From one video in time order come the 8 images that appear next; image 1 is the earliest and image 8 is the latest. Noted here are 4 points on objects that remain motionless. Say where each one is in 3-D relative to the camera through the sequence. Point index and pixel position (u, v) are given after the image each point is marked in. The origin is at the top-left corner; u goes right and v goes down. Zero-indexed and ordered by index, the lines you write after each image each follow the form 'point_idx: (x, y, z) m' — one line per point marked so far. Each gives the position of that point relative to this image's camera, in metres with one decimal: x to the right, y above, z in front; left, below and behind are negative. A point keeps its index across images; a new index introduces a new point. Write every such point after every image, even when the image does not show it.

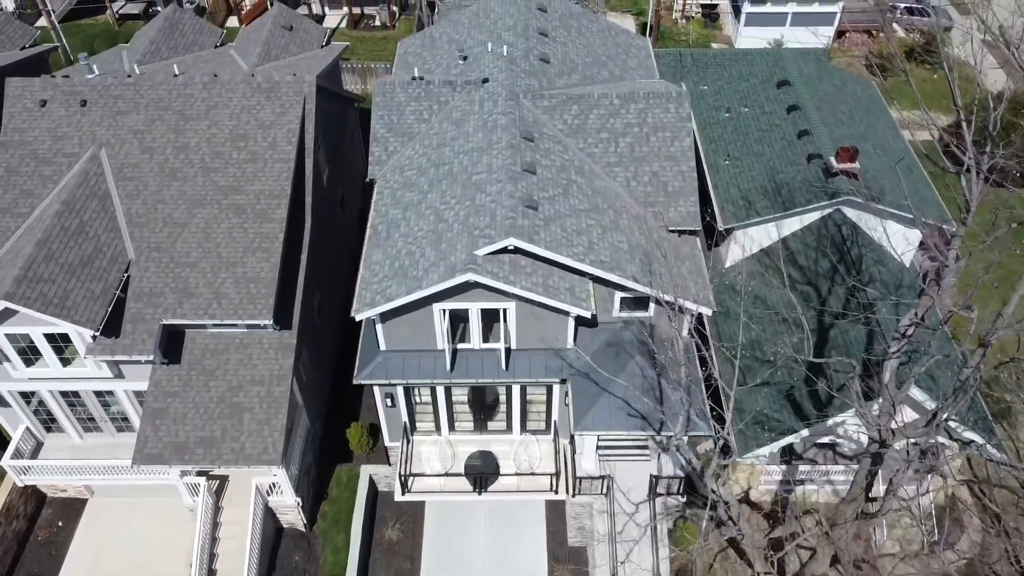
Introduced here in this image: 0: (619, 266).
0: (+2.4, +0.5, +18.3) m
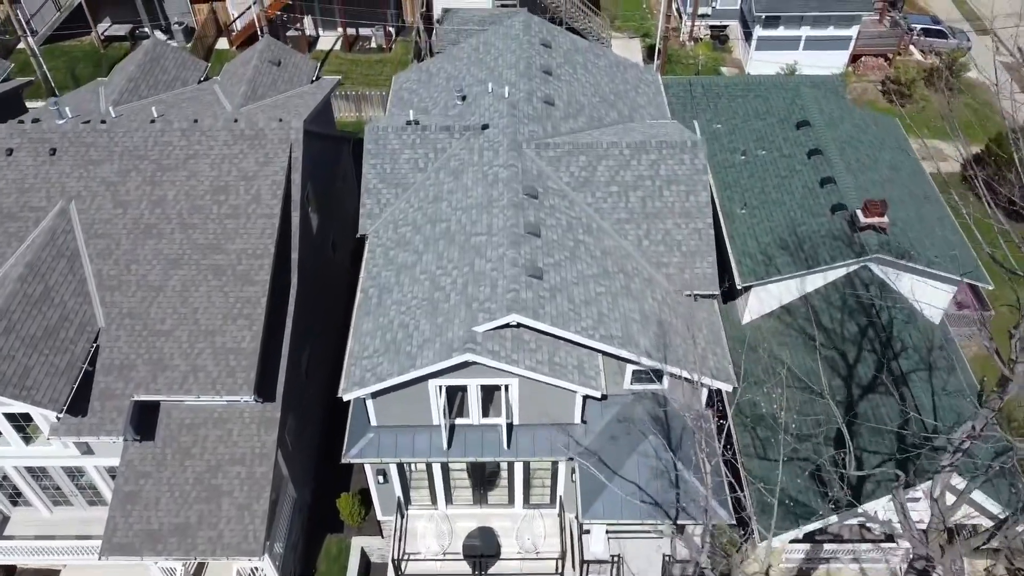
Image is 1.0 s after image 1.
0: (+2.5, -1.1, +16.8) m
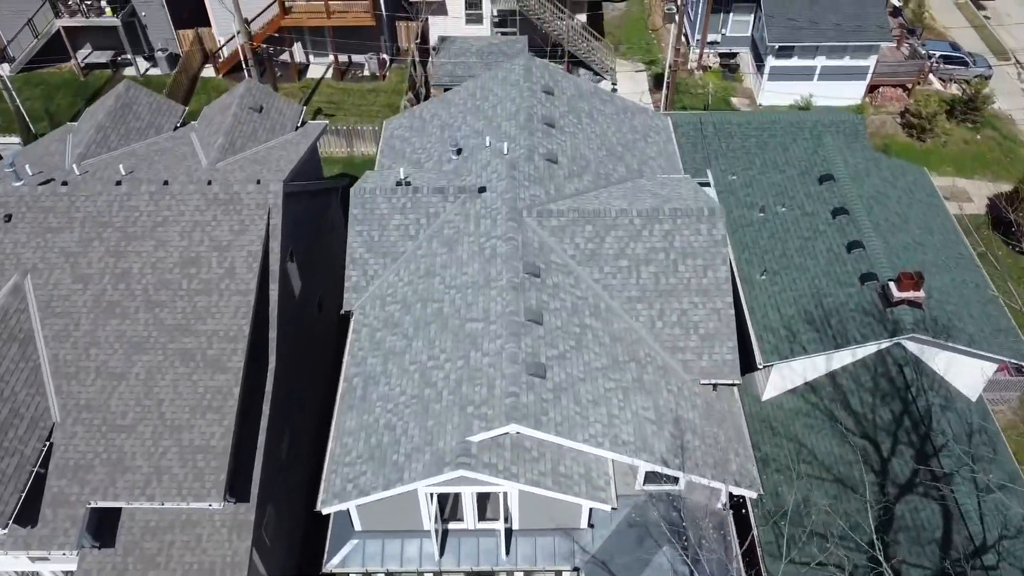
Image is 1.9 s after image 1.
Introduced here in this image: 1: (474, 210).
0: (+2.5, -2.9, +15.0) m
1: (-0.9, +1.8, +18.6) m
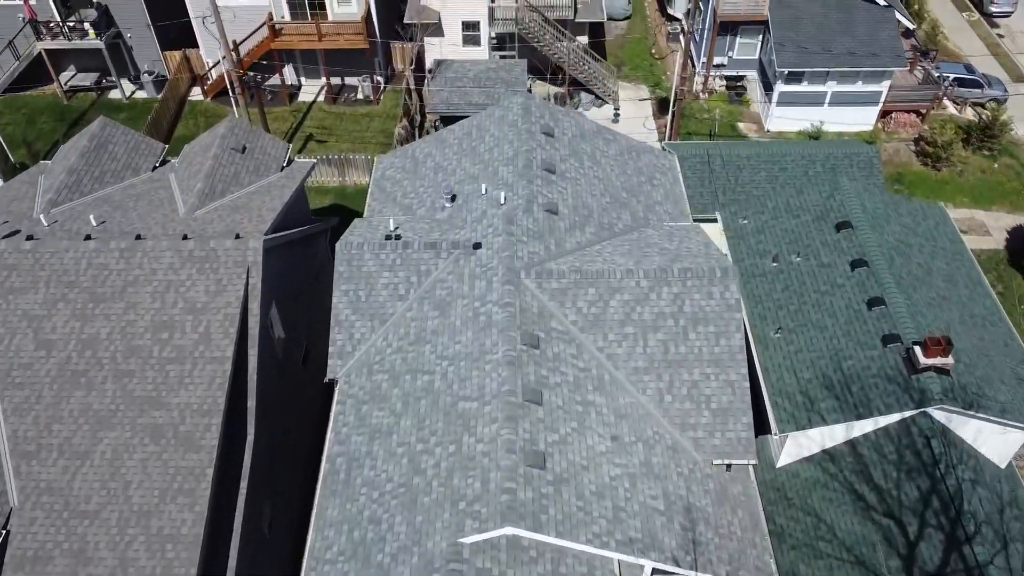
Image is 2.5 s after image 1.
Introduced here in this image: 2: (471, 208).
0: (+2.4, -4.3, +13.7) m
1: (-0.9, +0.4, +17.3) m
2: (-1.0, +1.9, +19.3) m
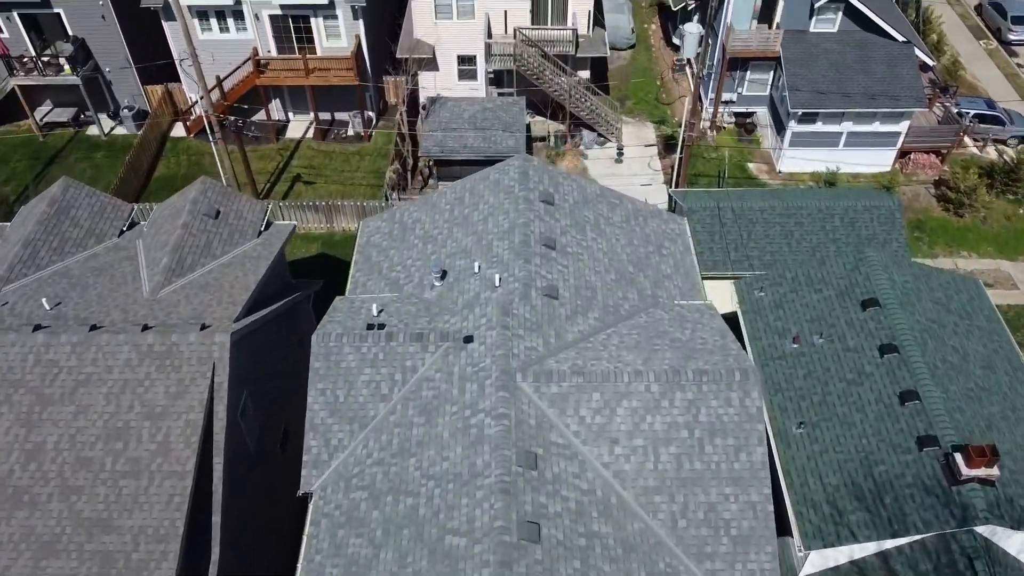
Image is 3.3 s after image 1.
0: (+2.3, -6.2, +11.9) m
1: (-1.0, -1.5, +15.6) m
2: (-1.1, 0.0, +17.5) m
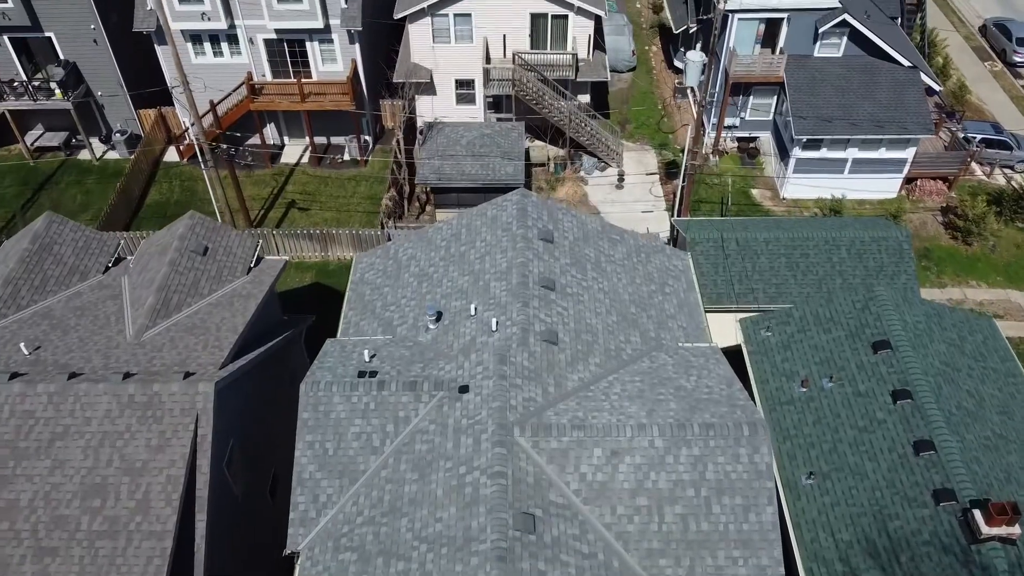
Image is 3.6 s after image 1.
0: (+2.3, -7.0, +11.2) m
1: (-1.1, -2.4, +14.9) m
2: (-1.1, -1.0, +16.9) m
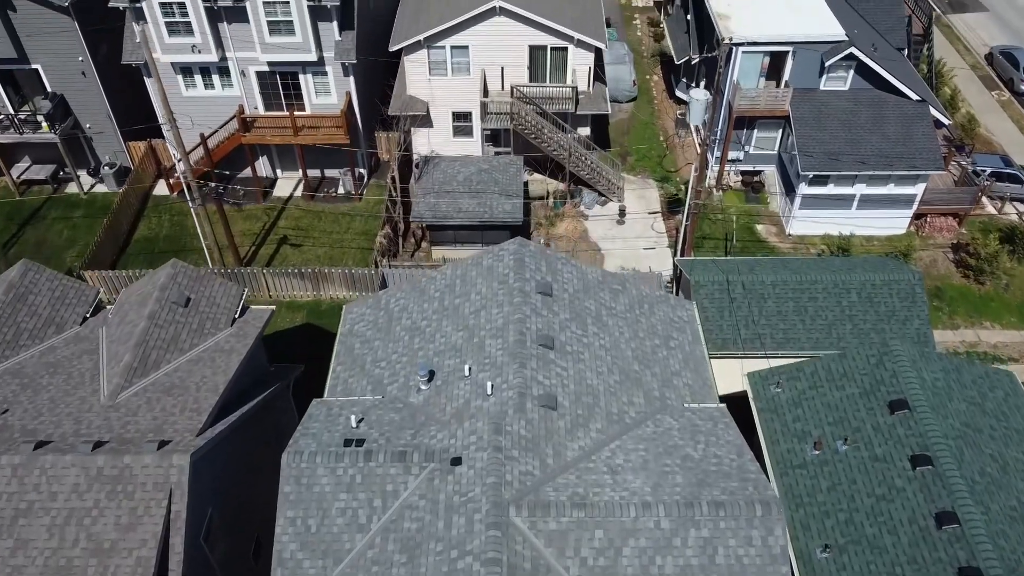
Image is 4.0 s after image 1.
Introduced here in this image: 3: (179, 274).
0: (+2.2, -8.1, +10.1) m
1: (-1.2, -3.5, +13.9) m
2: (-1.2, -2.1, +15.9) m
3: (-7.8, +0.4, +19.1) m
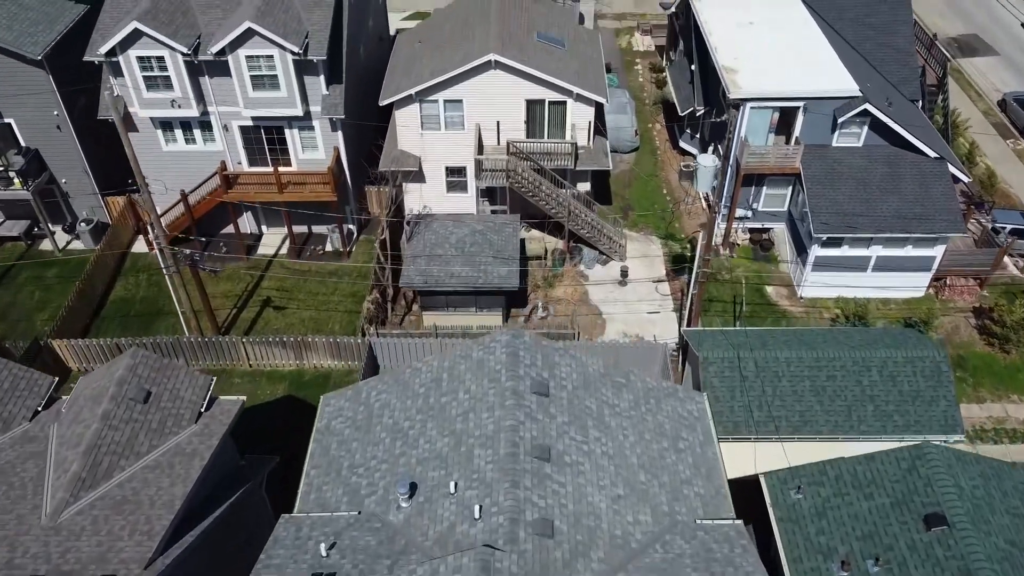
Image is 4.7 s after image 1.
0: (+2.0, -9.8, +8.1) m
1: (-1.3, -5.3, +12.1) m
2: (-1.3, -4.0, +14.1) m
3: (-8.0, -1.6, +17.4) m
